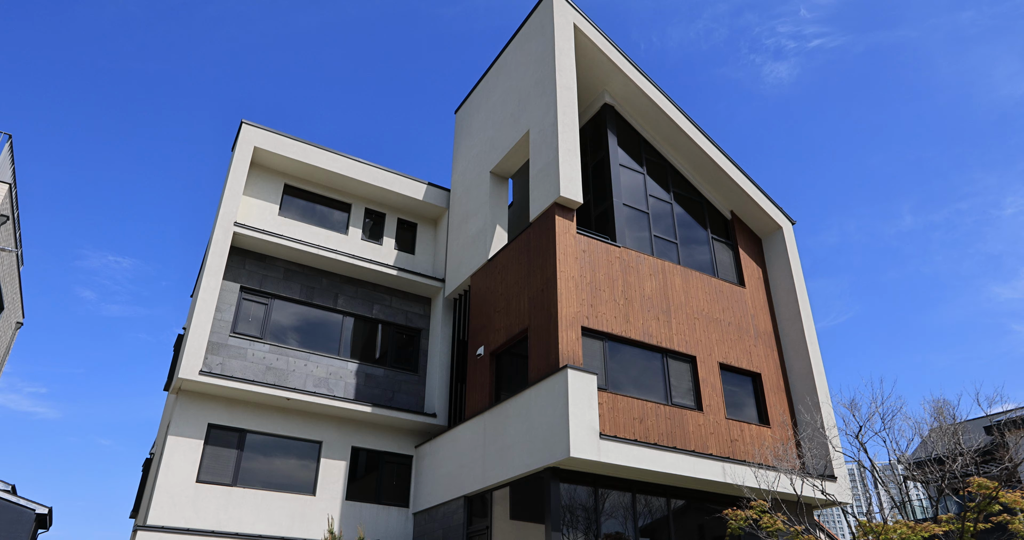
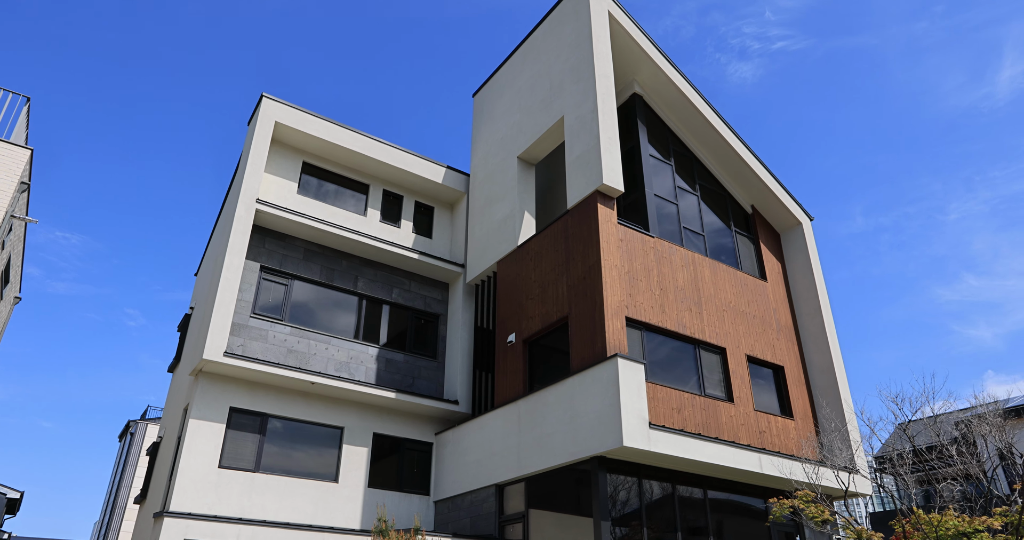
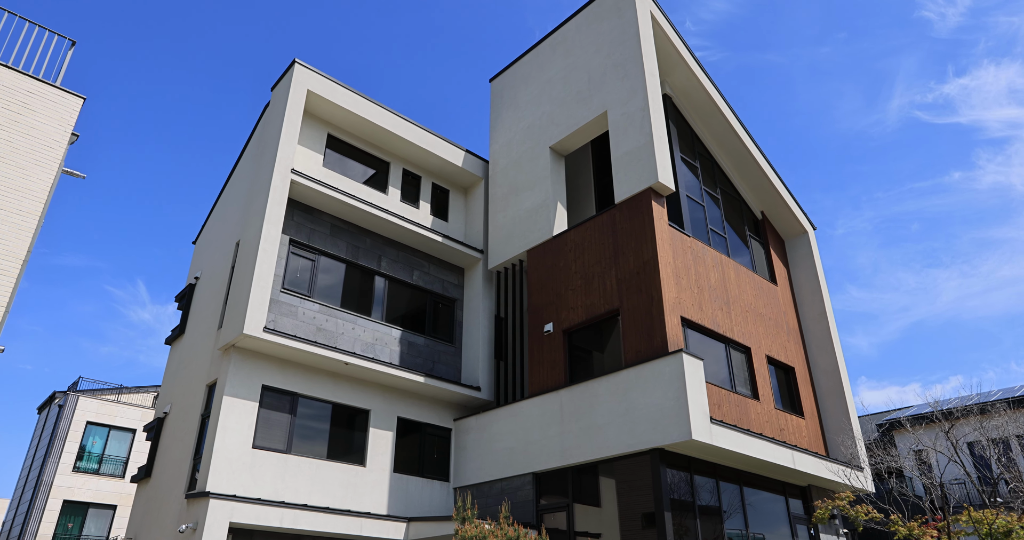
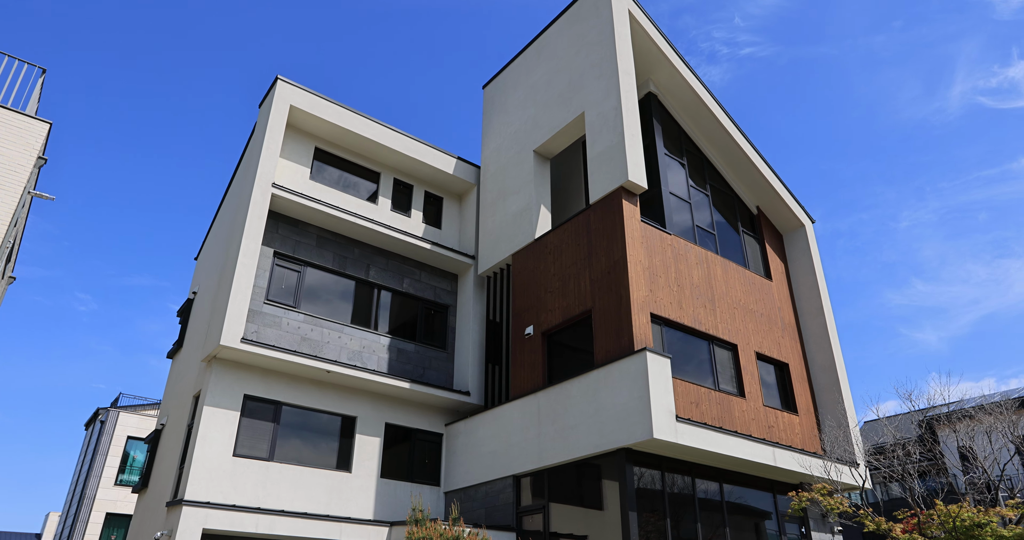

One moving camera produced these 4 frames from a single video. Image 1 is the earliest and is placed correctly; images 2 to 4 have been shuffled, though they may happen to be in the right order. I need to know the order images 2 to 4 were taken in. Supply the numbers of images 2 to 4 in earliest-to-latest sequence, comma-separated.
2, 4, 3
